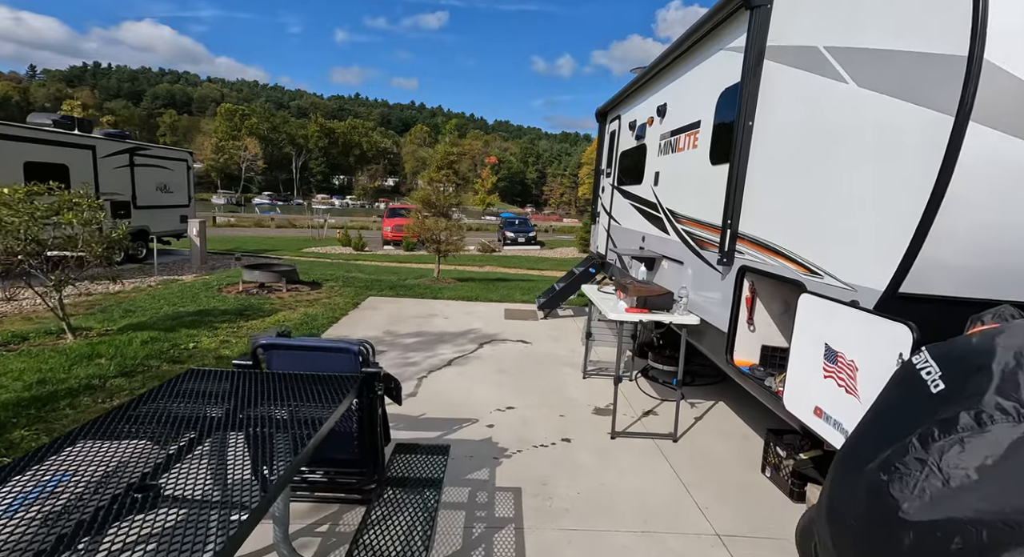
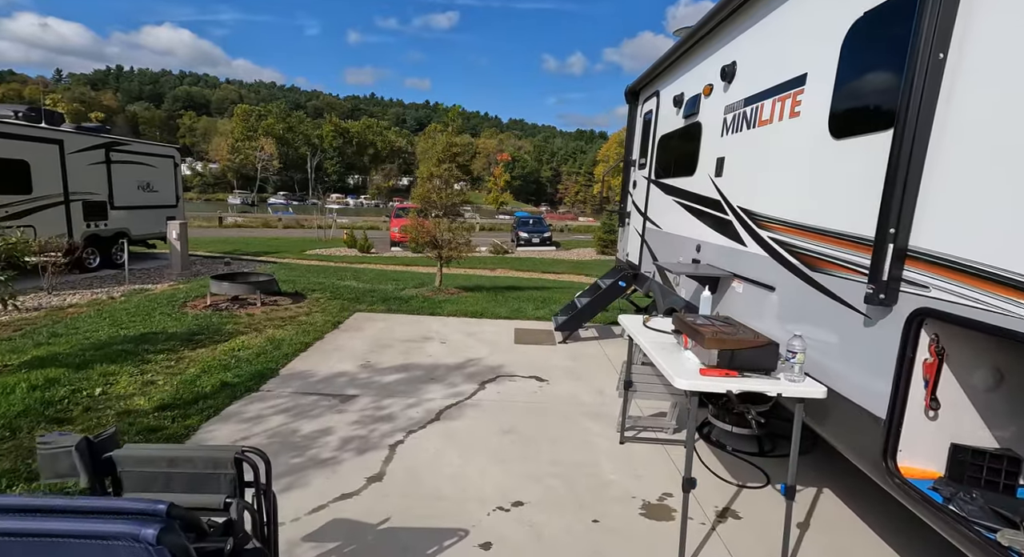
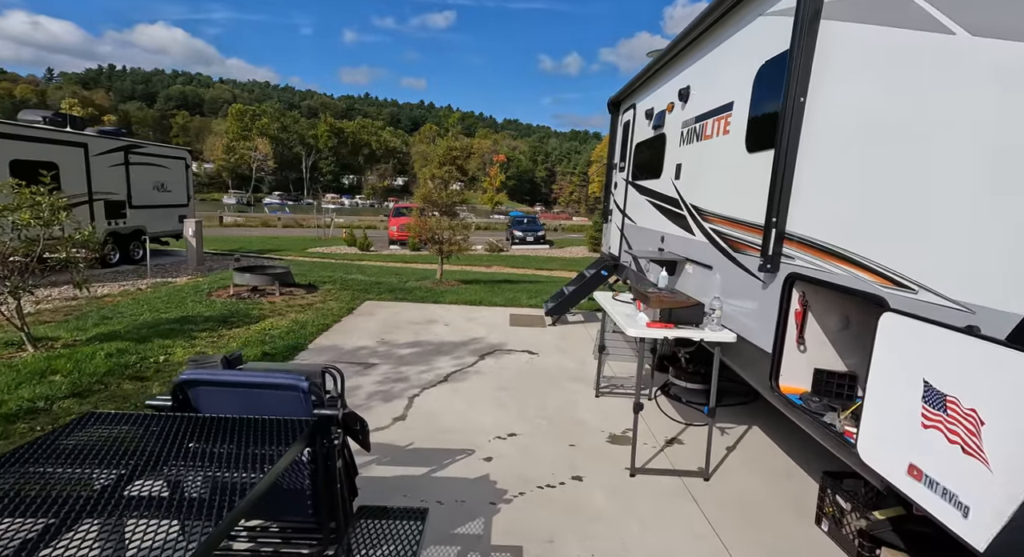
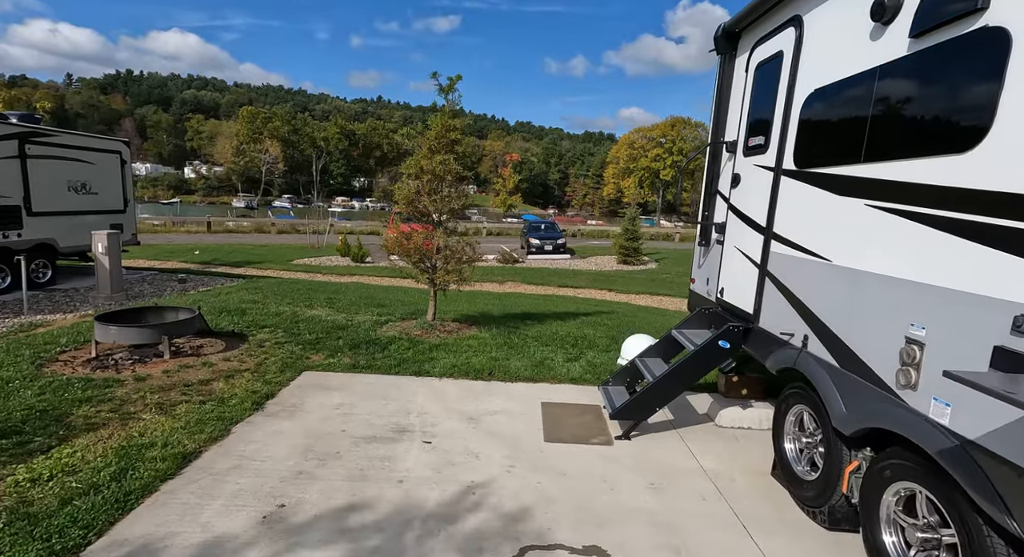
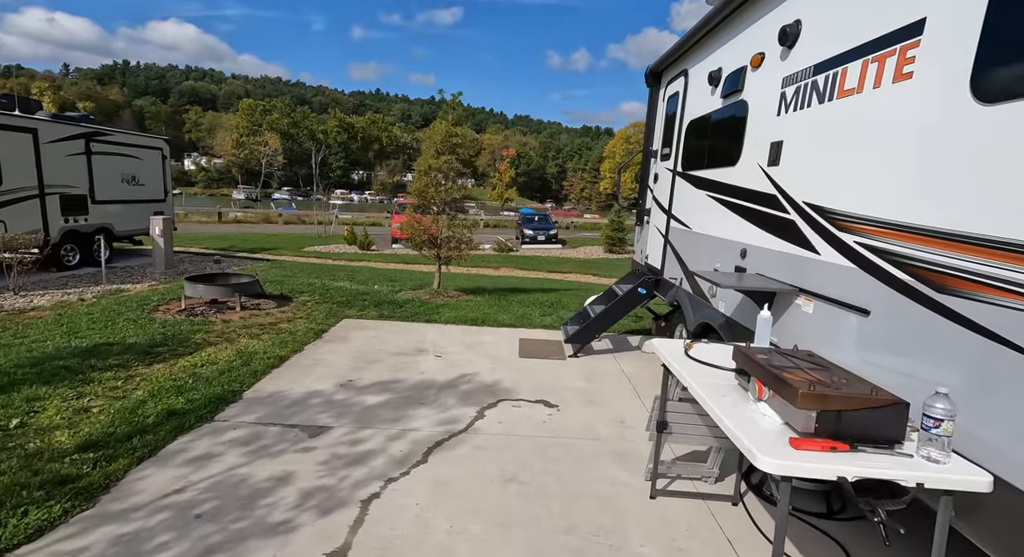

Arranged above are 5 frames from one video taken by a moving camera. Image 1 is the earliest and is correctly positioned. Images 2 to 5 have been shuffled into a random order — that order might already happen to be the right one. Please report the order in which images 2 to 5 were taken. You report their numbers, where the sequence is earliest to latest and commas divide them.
3, 2, 5, 4
